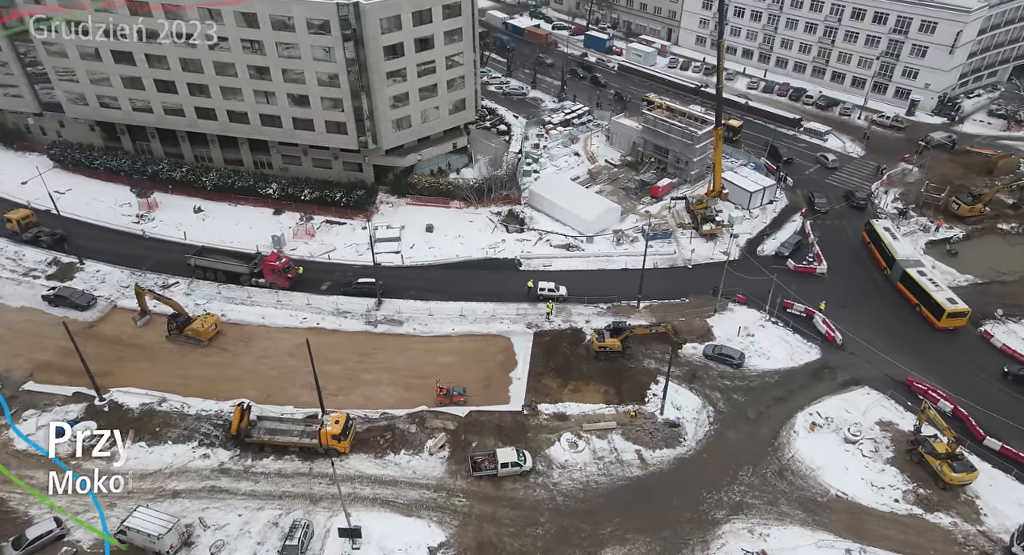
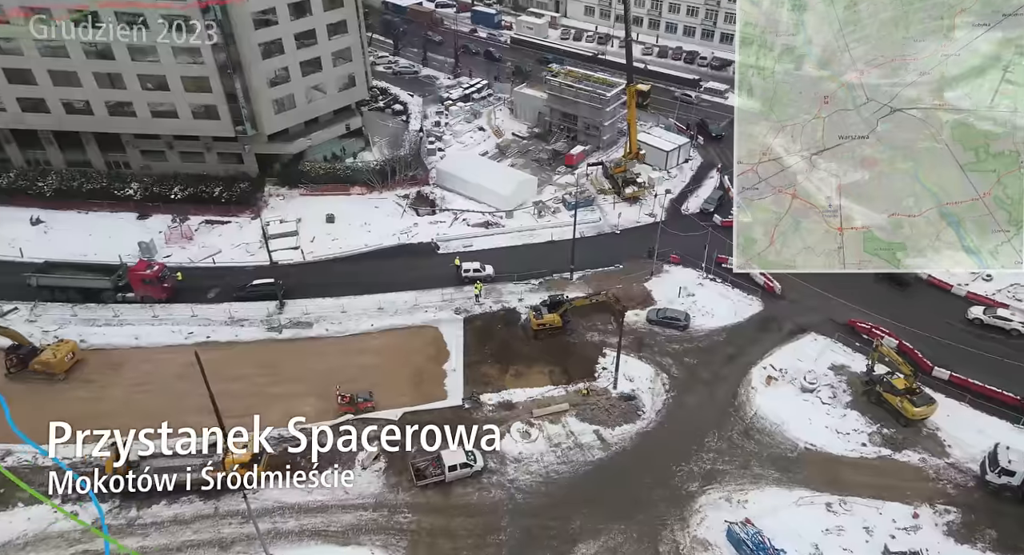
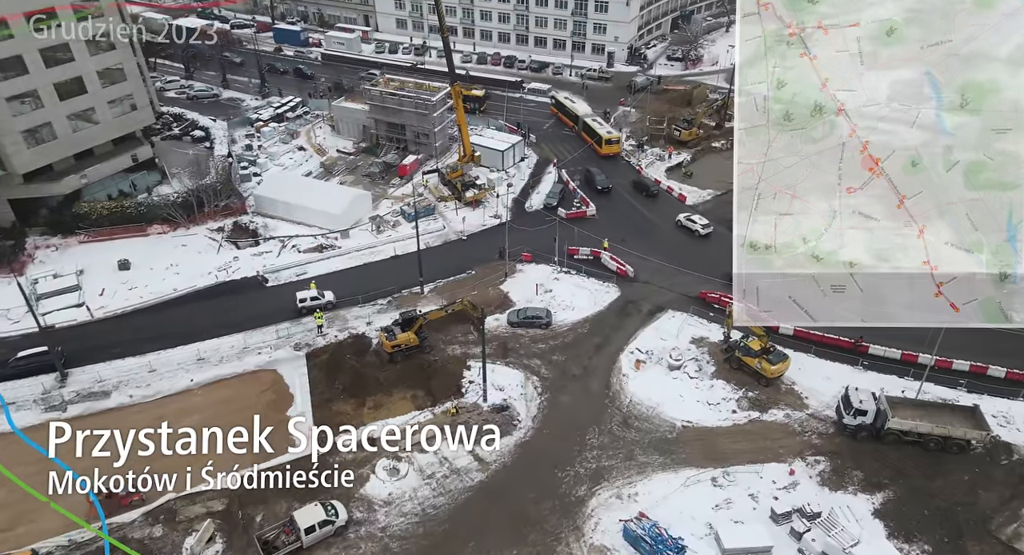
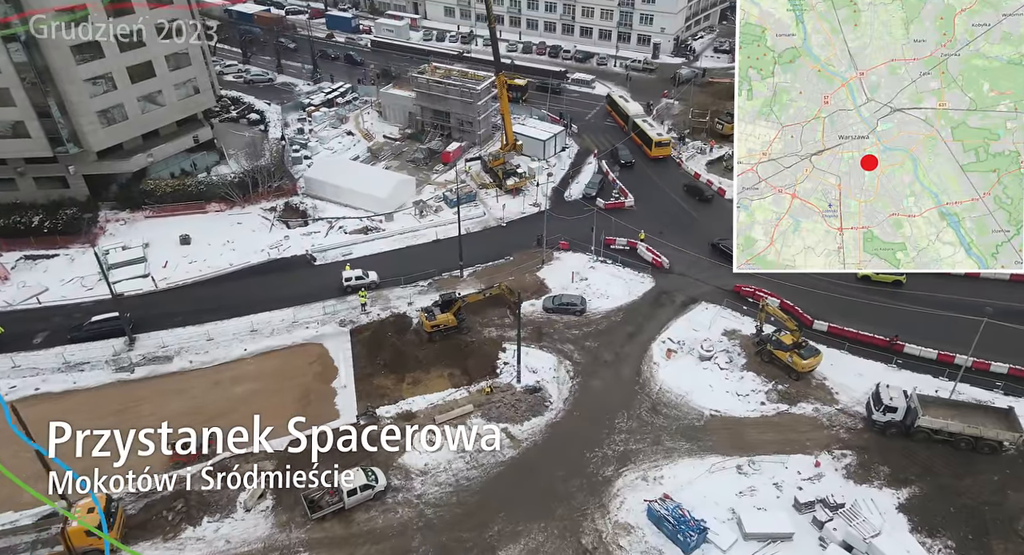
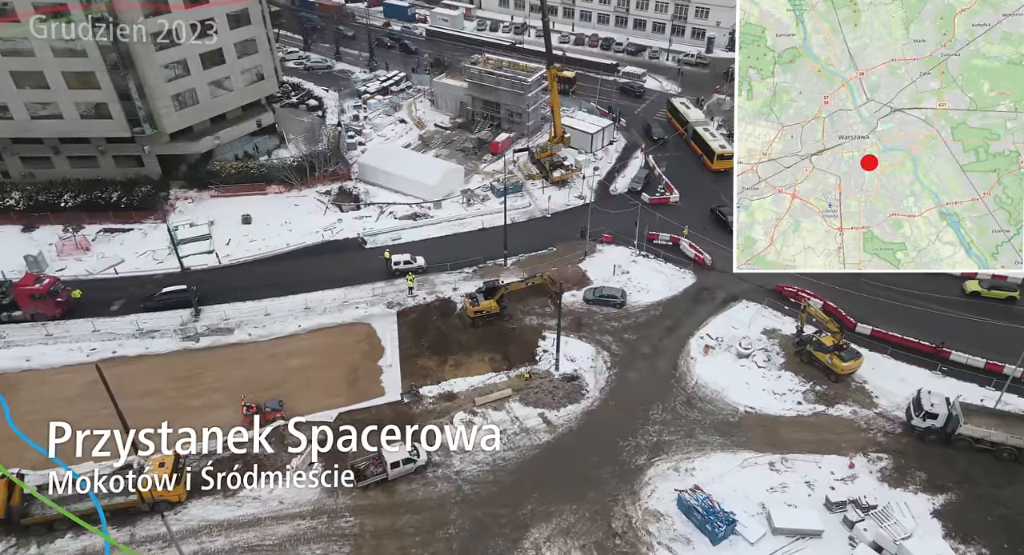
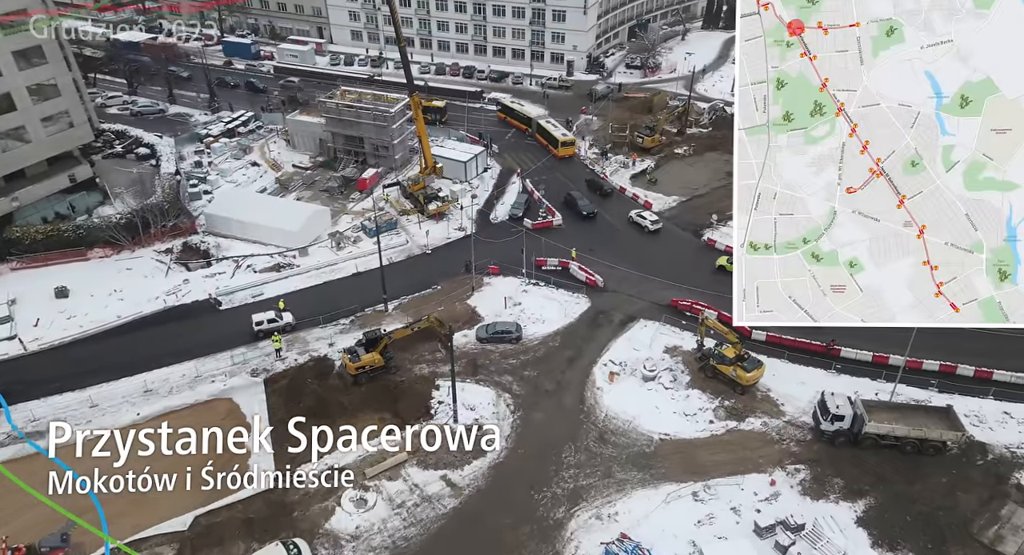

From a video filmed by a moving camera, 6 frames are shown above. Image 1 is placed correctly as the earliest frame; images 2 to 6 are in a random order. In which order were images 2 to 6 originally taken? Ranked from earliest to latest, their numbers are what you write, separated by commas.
2, 5, 4, 3, 6
